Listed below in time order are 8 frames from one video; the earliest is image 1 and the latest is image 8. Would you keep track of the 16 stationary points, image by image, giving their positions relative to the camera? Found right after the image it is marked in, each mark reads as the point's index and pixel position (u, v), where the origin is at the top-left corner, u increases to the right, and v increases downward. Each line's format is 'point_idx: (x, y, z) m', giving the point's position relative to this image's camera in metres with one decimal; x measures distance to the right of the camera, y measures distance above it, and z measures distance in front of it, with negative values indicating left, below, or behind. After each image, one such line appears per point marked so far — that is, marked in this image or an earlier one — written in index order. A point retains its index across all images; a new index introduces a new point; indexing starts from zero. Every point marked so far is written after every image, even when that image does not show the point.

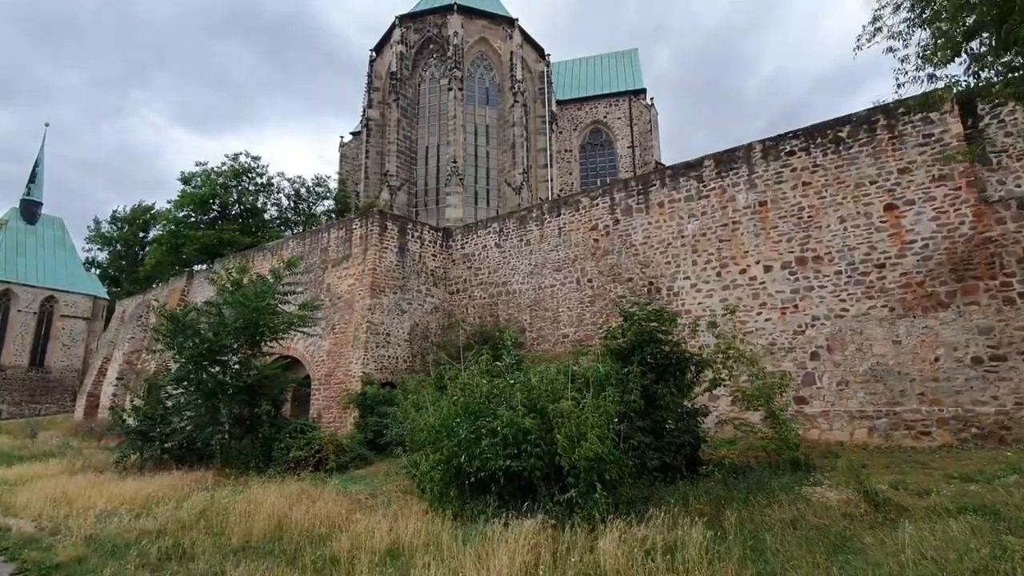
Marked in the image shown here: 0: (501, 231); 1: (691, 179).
0: (-0.3, +1.6, +14.6) m
1: (+4.1, +2.5, +11.6) m
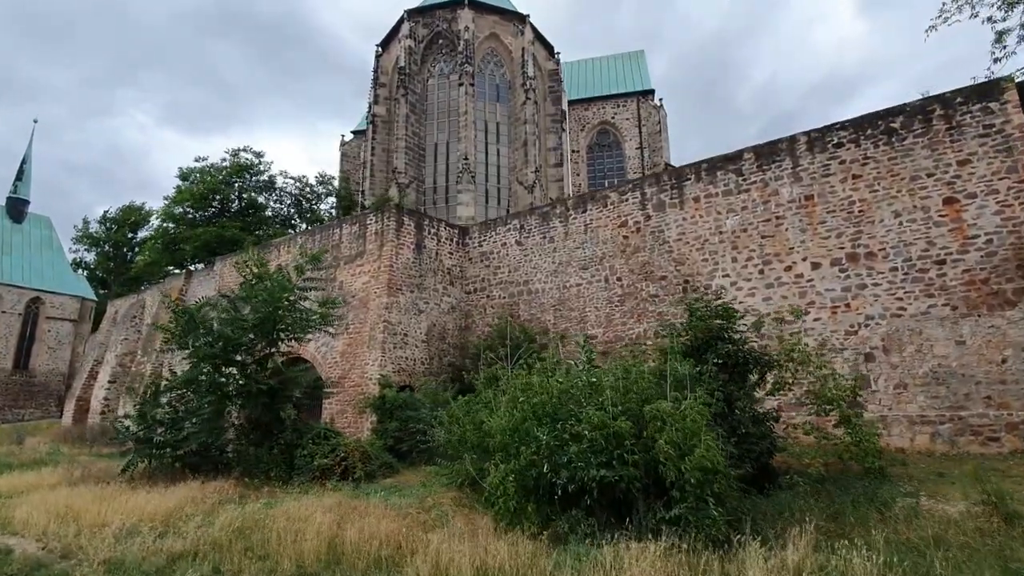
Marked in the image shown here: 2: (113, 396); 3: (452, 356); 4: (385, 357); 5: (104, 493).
0: (+0.3, +1.6, +13.9) m
1: (+4.7, +2.5, +11.1) m
2: (-14.9, -4.1, +19.2) m
3: (-1.6, -1.9, +13.8) m
4: (-3.0, -1.6, +12.0) m
5: (-5.2, -2.6, +6.5) m
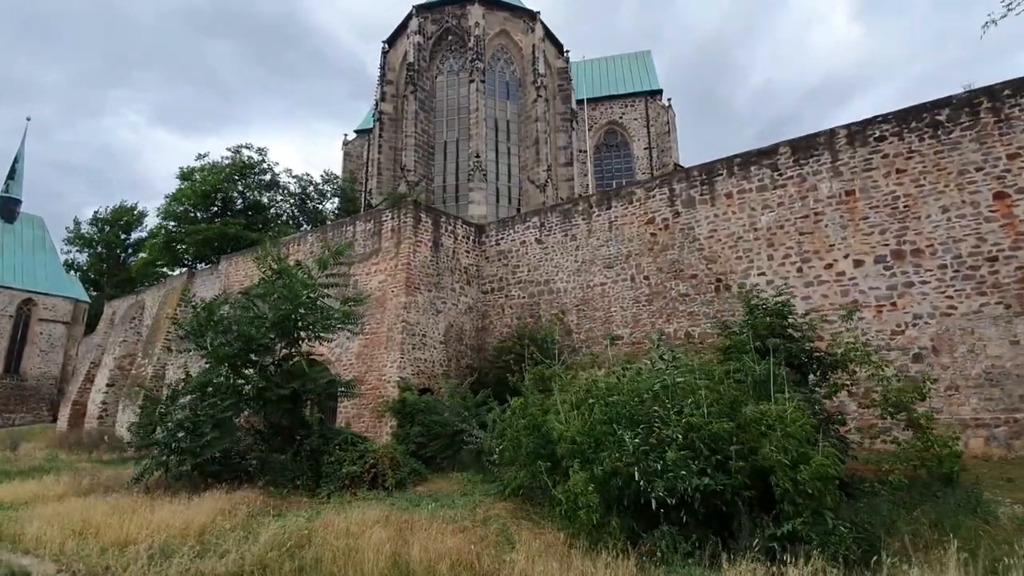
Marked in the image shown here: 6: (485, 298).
0: (+0.8, +1.7, +13.5) m
1: (+5.3, +2.5, +10.7) m
2: (-14.5, -4.1, +18.5) m
3: (-1.1, -1.8, +13.3) m
4: (-2.4, -1.6, +11.5) m
5: (-4.5, -2.5, +6.0) m
6: (-0.8, -0.3, +14.1) m
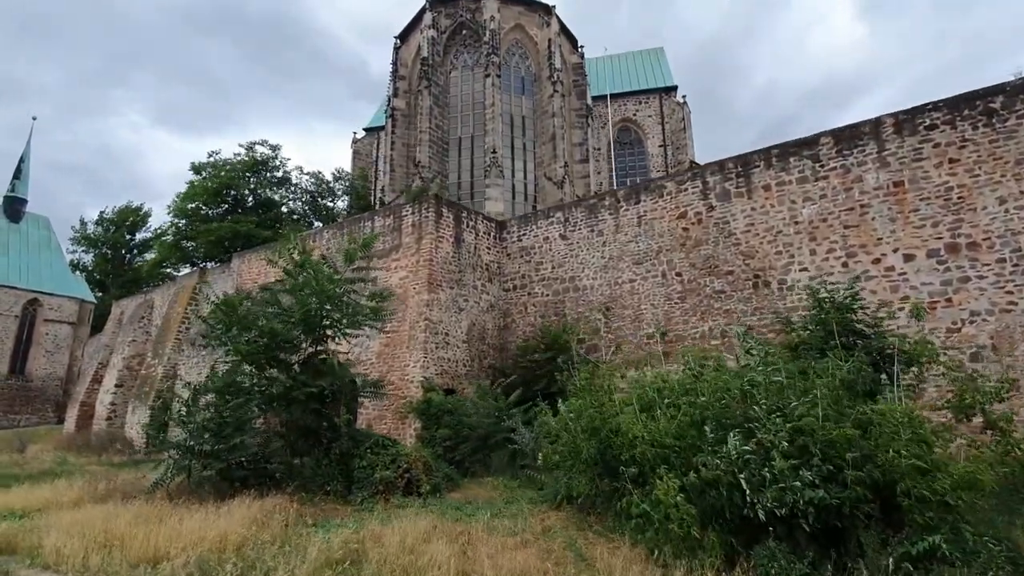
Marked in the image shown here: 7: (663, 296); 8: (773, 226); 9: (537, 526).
0: (+1.4, +1.7, +13.1) m
1: (+5.9, +2.6, +10.3) m
2: (-13.9, -4.0, +18.1) m
3: (-0.5, -1.8, +12.9) m
4: (-1.8, -1.5, +11.1) m
5: (-4.0, -2.5, +5.6) m
6: (-0.2, -0.2, +13.6) m
7: (+3.4, -0.2, +11.4) m
8: (+5.3, +1.3, +10.4) m
9: (+0.2, -2.3, +4.9) m
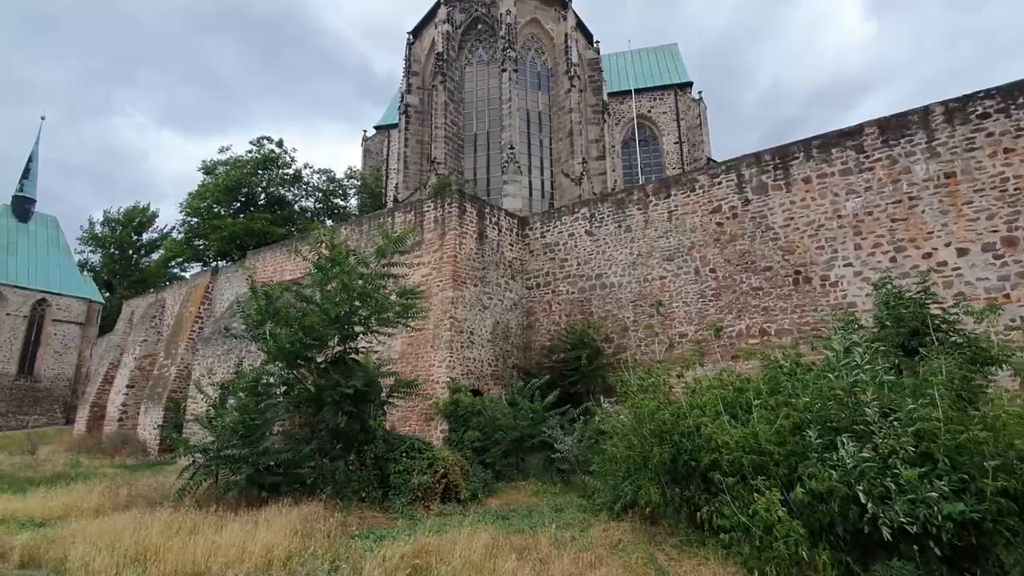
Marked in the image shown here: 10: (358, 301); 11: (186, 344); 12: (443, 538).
0: (+2.0, +1.8, +12.7) m
1: (+6.5, +2.7, +9.9) m
2: (-13.2, -4.0, +17.8) m
3: (+0.1, -1.7, +12.5) m
4: (-1.2, -1.5, +10.7) m
5: (-3.4, -2.4, +5.2) m
6: (+0.5, -0.1, +13.3) m
7: (+4.0, -0.1, +11.0) m
8: (+5.9, +1.3, +10.0) m
9: (+0.8, -2.2, +4.5) m
10: (-2.3, -0.2, +7.6) m
11: (-10.4, -1.8, +16.4) m
12: (-0.6, -2.2, +4.5) m
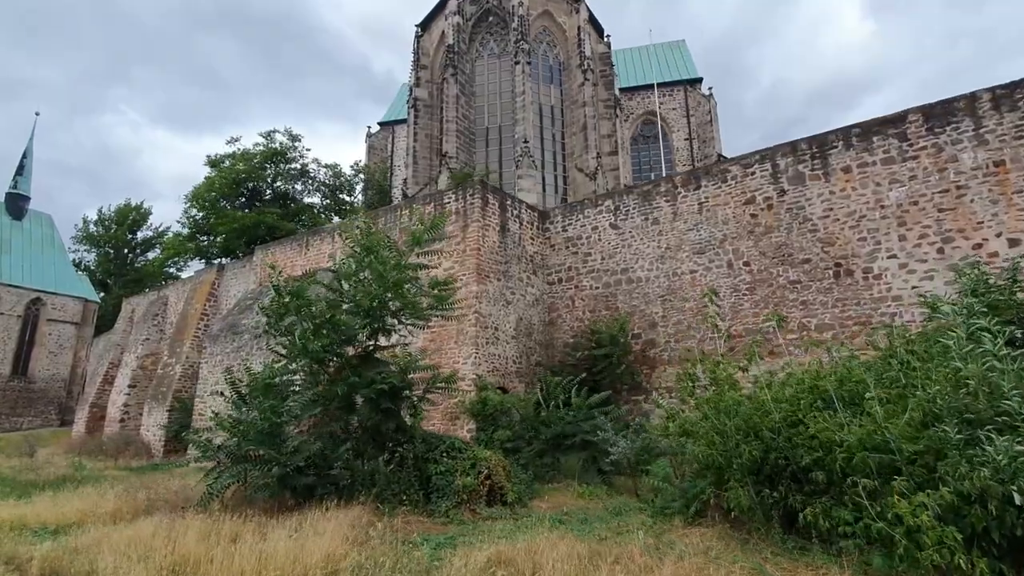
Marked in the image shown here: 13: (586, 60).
0: (+2.5, +1.9, +12.3) m
1: (+7.0, +2.8, +9.5) m
2: (-12.7, -3.9, +17.3) m
3: (+0.6, -1.6, +12.1) m
4: (-0.7, -1.3, +10.3) m
5: (-2.8, -2.2, +4.8) m
6: (+1.0, 0.0, +12.8) m
7: (+4.5, 0.0, +10.6) m
8: (+6.5, +1.5, +9.7) m
9: (+1.4, -2.1, +4.1) m
10: (-1.7, -0.1, +7.1) m
11: (-9.9, -1.7, +15.9) m
12: (0.0, -2.0, +4.0) m
13: (+2.8, +8.8, +19.8) m
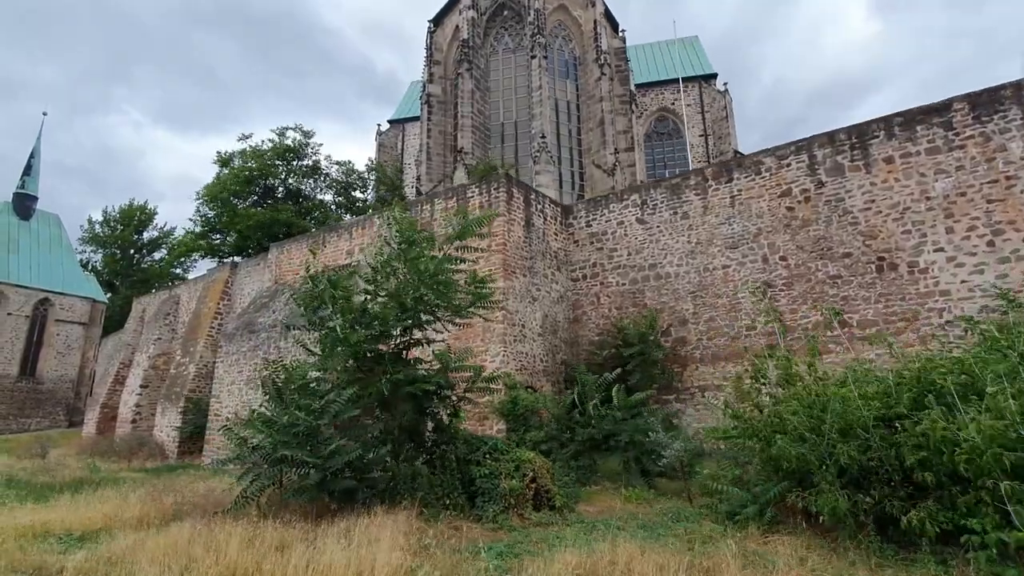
0: (+3.1, +2.0, +12.0) m
1: (+7.6, +2.9, +9.2) m
2: (-12.1, -3.8, +17.0) m
3: (+1.2, -1.5, +11.8) m
4: (-0.1, -1.3, +9.9) m
5: (-2.3, -2.2, +4.5) m
6: (+1.6, +0.1, +12.5) m
7: (+5.1, +0.1, +10.3) m
8: (+7.0, +1.6, +9.3) m
9: (+2.0, -2.0, +3.7) m
10: (-1.1, 0.0, +6.8) m
11: (-9.3, -1.6, +15.6) m
12: (+0.5, -1.9, +3.7) m
13: (+3.4, +8.9, +19.4) m
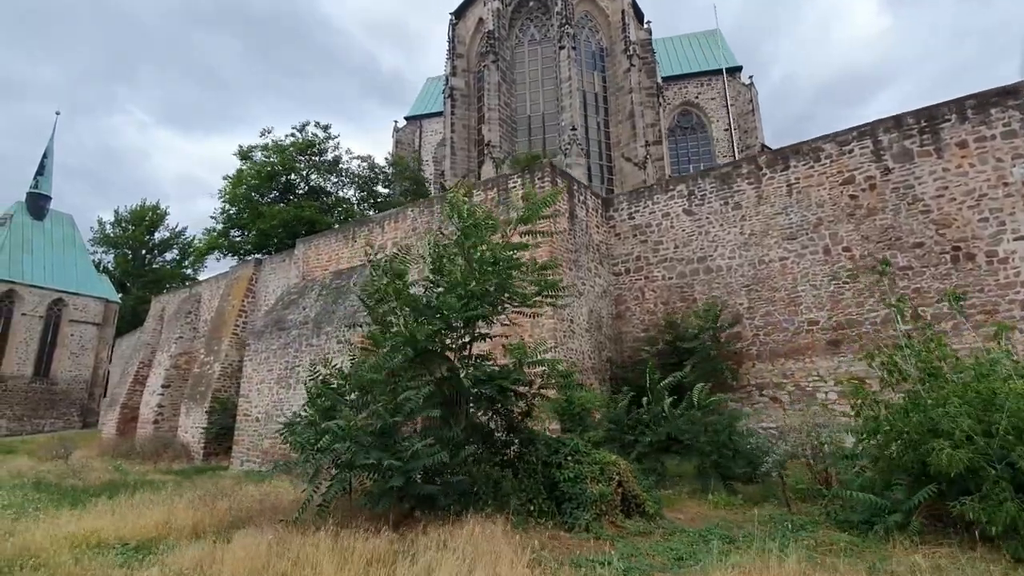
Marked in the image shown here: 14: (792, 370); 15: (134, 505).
0: (+4.0, +2.1, +11.5) m
1: (+8.5, +3.0, +8.7) m
2: (-11.1, -3.7, +16.6) m
3: (+2.2, -1.4, +11.3) m
4: (+0.8, -1.1, +9.5) m
5: (-1.4, -2.0, +4.0) m
6: (+2.5, +0.2, +12.0) m
7: (+6.0, +0.2, +9.8) m
8: (+8.0, +1.7, +8.8) m
9: (+2.8, -1.8, +3.3) m
10: (-0.2, +0.2, +6.4) m
11: (-8.4, -1.5, +15.2) m
12: (+1.4, -1.8, +3.2) m
13: (+4.4, +9.0, +19.0) m
14: (+5.3, -1.6, +9.7) m
15: (-5.1, -2.9, +6.9) m
